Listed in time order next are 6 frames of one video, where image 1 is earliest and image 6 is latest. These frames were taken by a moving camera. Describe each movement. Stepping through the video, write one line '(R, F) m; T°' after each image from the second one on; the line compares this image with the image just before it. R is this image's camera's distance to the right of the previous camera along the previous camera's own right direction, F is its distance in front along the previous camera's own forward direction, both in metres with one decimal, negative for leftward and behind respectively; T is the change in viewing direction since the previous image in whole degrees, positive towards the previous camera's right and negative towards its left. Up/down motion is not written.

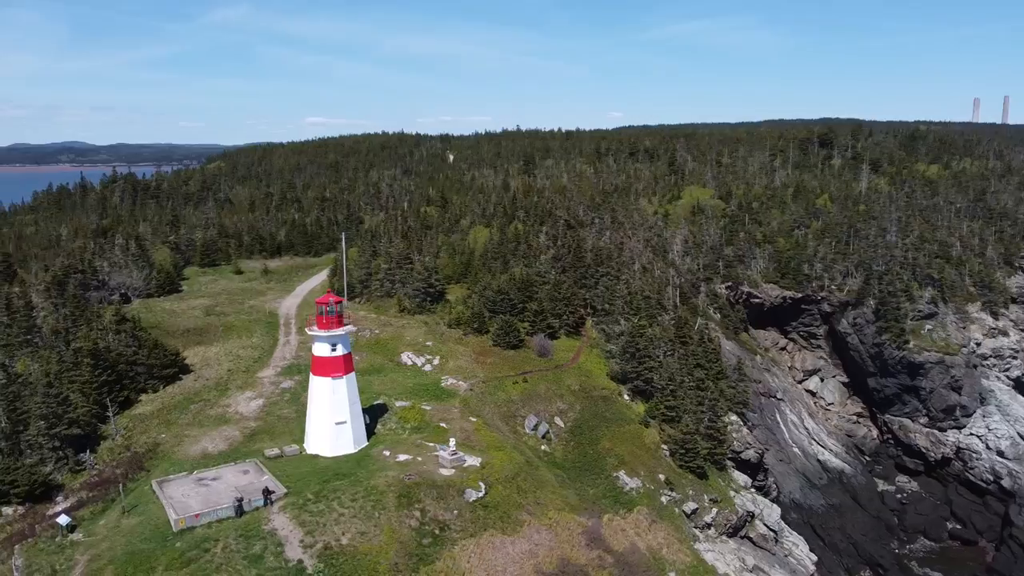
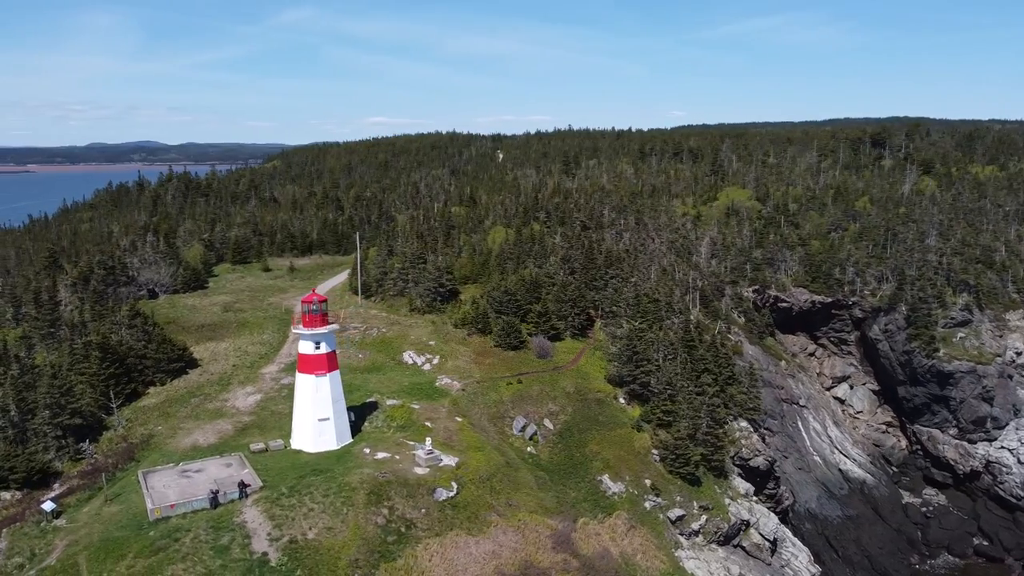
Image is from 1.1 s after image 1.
(+2.7, +0.1) m; -3°
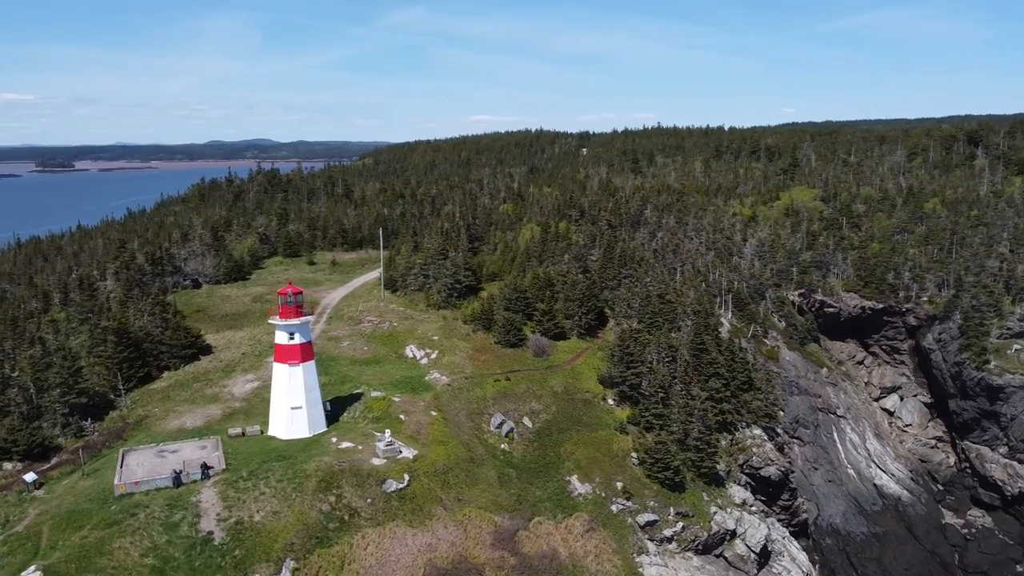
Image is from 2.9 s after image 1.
(+4.5, +0.4) m; -6°
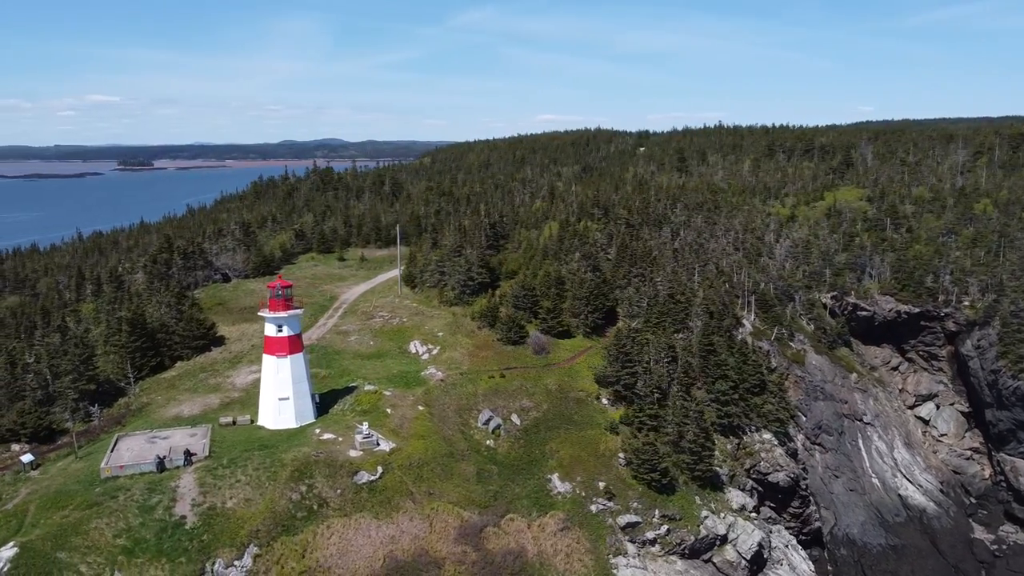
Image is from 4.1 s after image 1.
(+2.9, +0.2) m; -4°
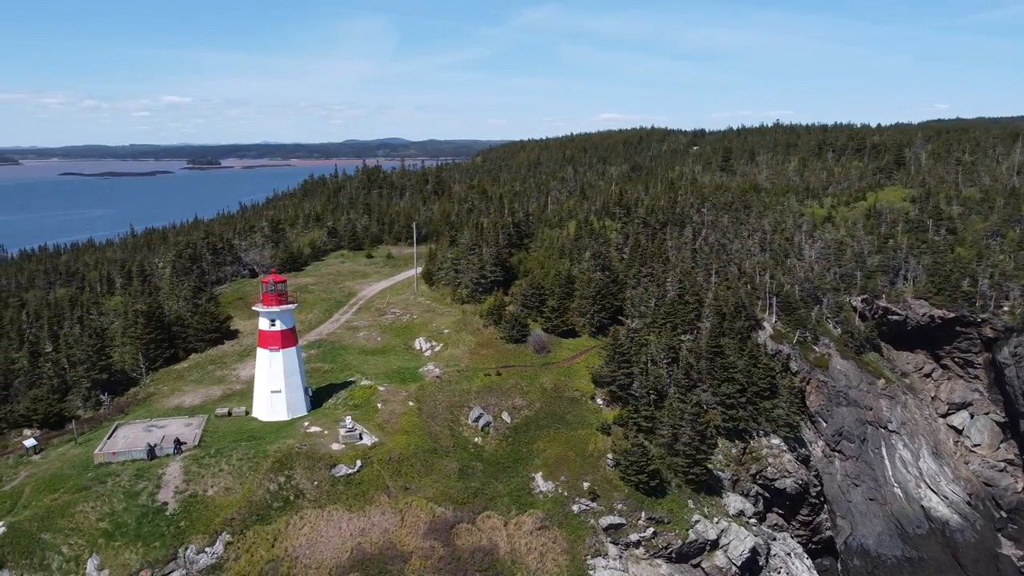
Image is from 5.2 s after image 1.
(+2.5, +0.1) m; -3°
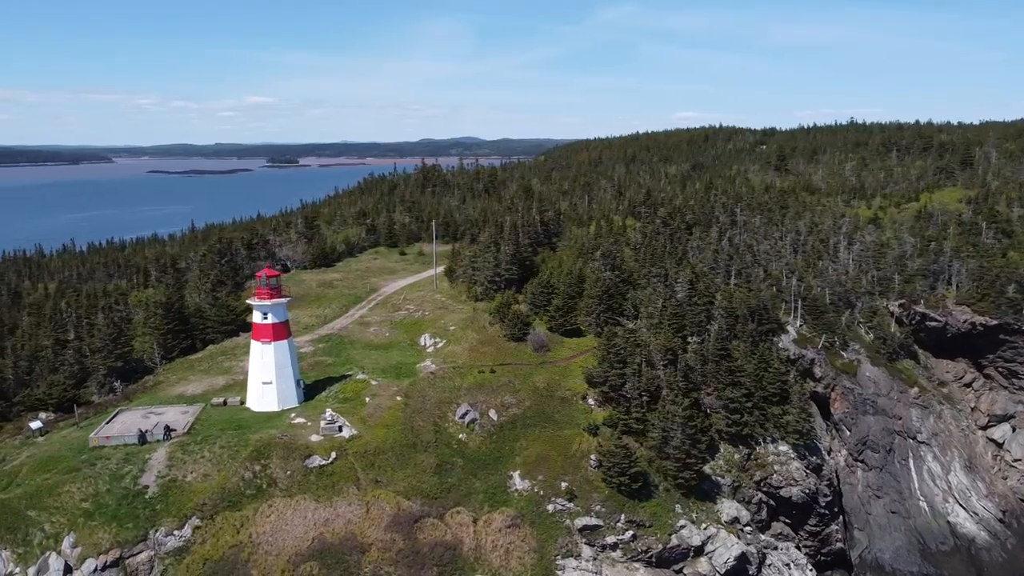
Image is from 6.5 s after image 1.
(+3.1, 0.0) m; -4°
